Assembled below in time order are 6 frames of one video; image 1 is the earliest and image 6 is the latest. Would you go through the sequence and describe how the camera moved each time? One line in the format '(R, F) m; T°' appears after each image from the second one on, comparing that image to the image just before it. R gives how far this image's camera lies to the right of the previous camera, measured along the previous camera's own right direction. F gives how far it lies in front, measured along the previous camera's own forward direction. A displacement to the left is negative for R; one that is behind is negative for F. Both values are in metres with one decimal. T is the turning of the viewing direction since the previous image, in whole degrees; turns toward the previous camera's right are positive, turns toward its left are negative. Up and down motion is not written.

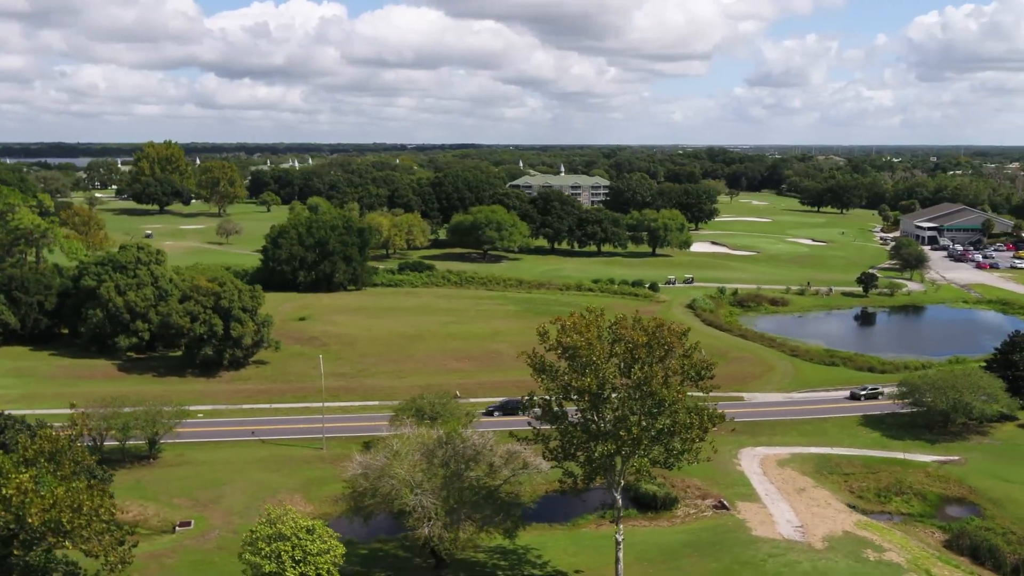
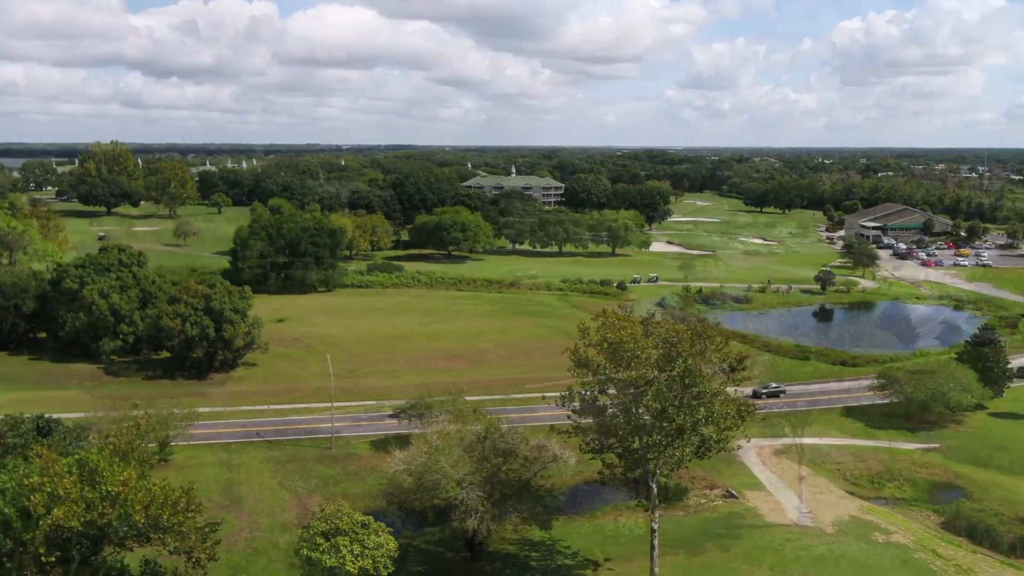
(-2.6, -0.6) m; +4°
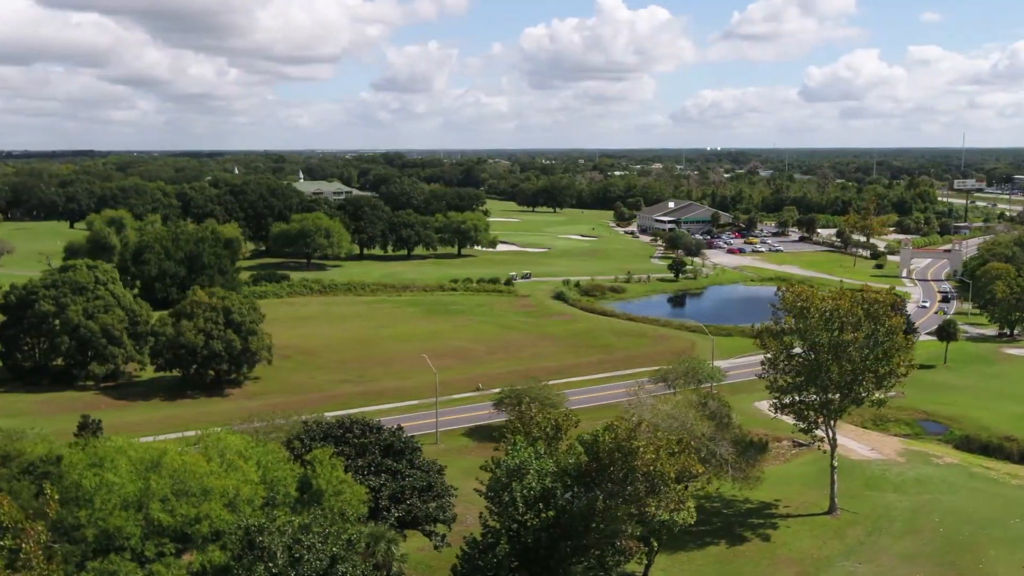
(-2.2, -0.4) m; +2°
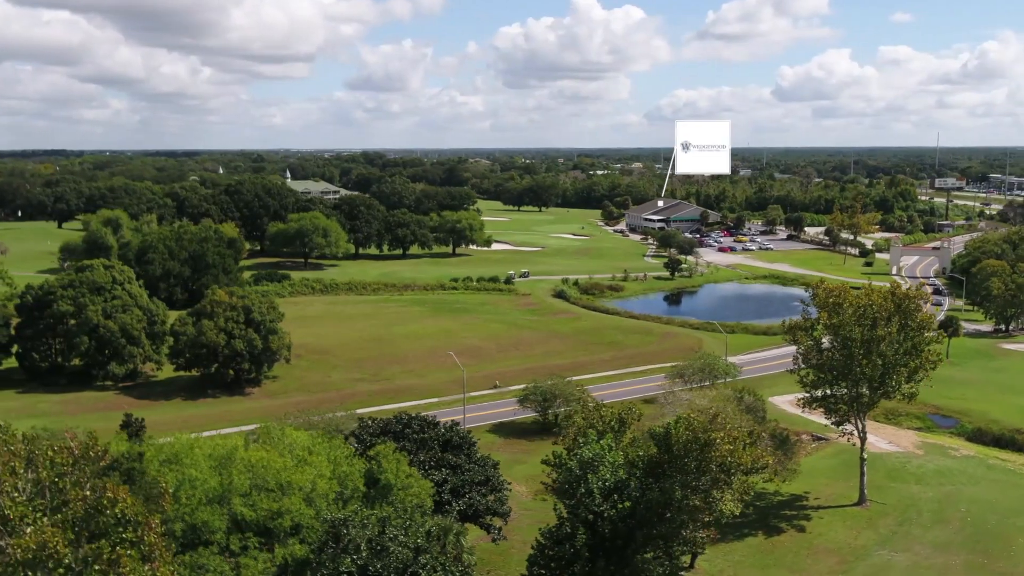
(-2.1, -0.4) m; +1°
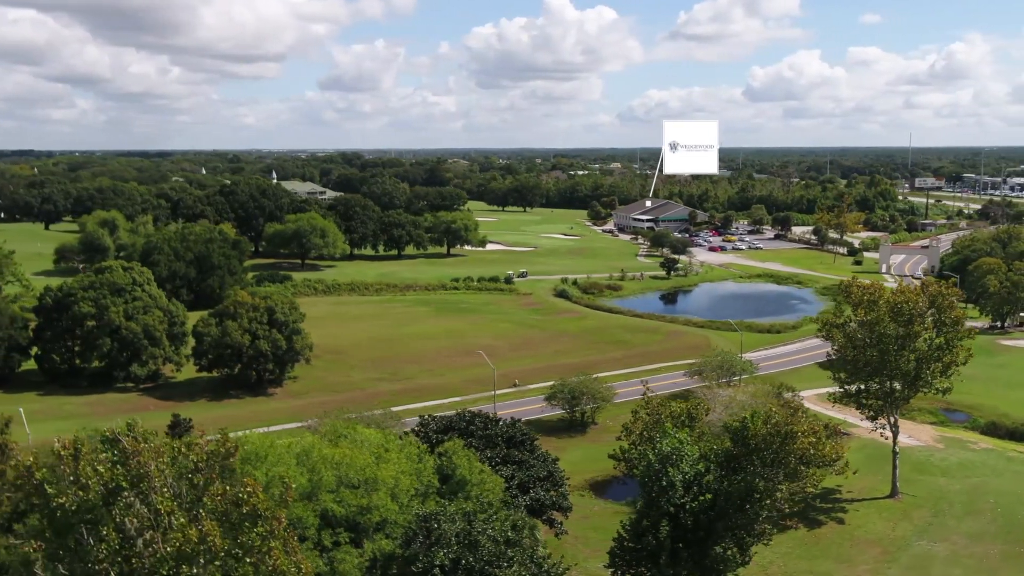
(-2.4, -0.4) m; +2°
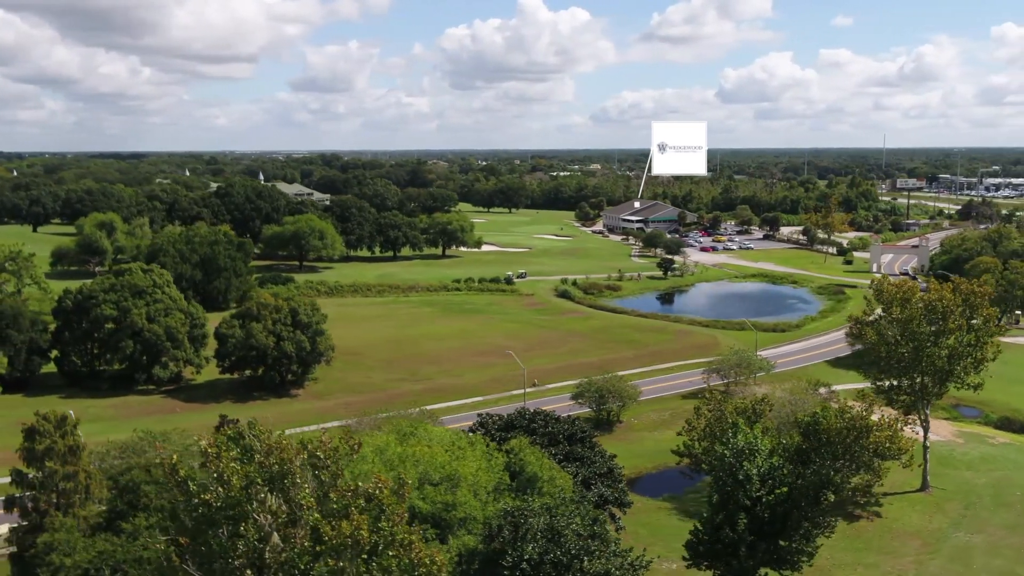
(-2.3, -0.3) m; +1°
